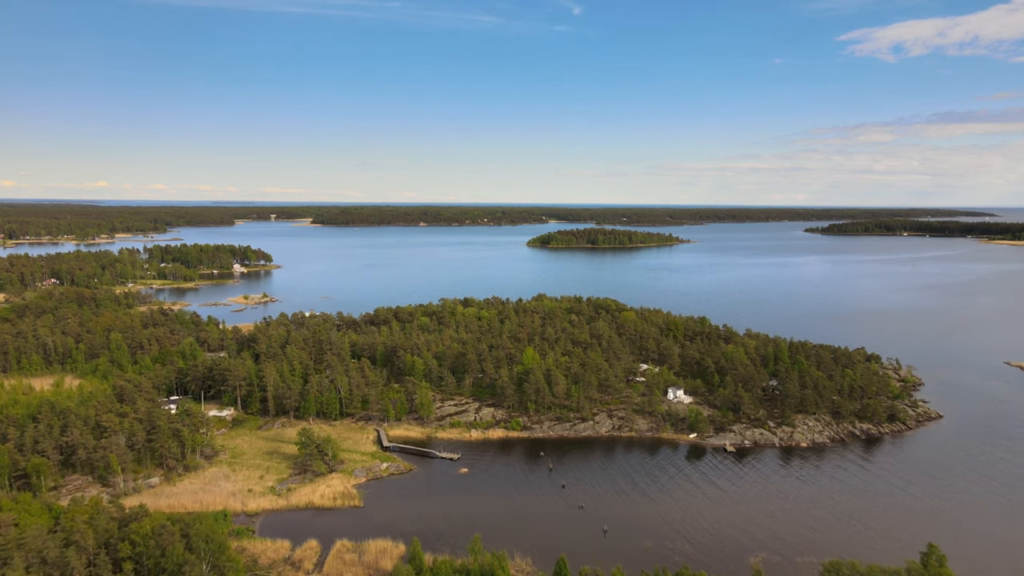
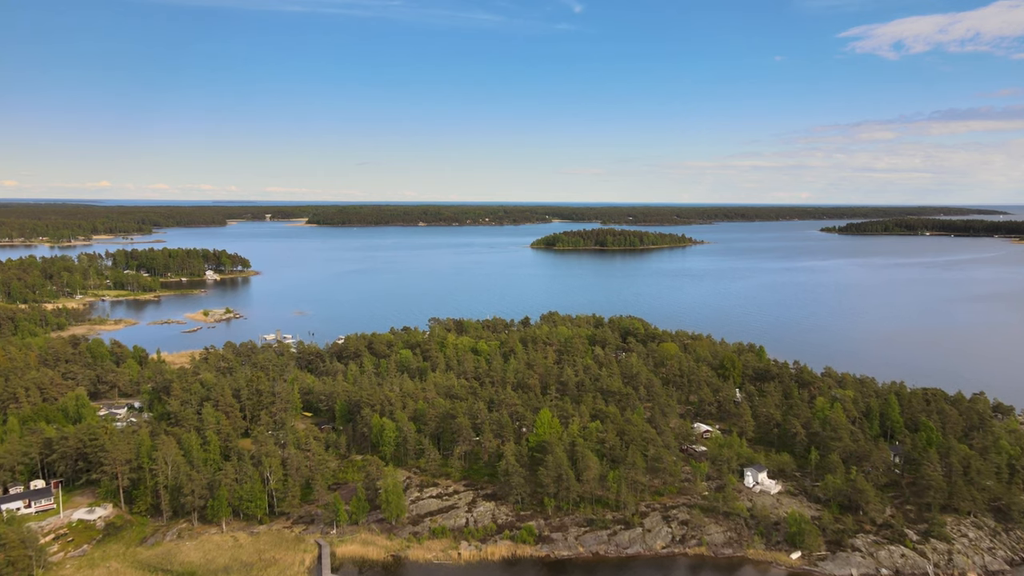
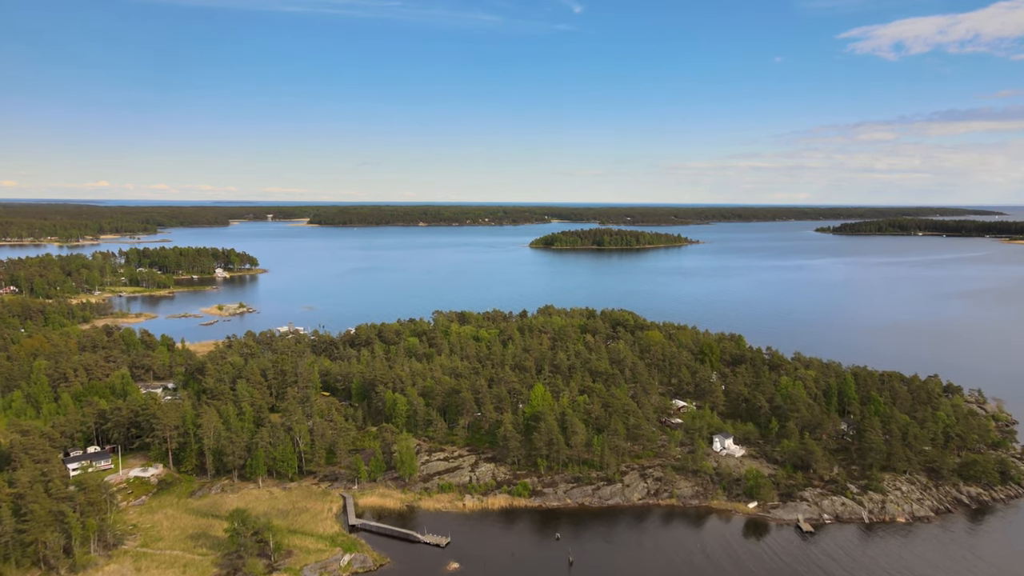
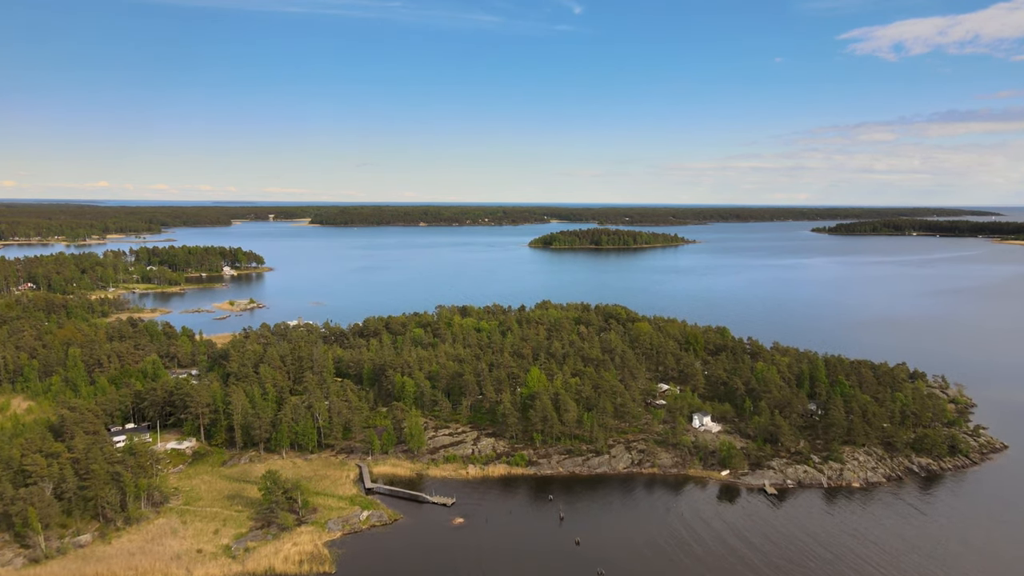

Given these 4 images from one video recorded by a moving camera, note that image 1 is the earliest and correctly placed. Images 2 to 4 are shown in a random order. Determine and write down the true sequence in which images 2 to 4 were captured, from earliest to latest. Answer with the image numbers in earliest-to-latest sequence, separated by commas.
4, 3, 2
